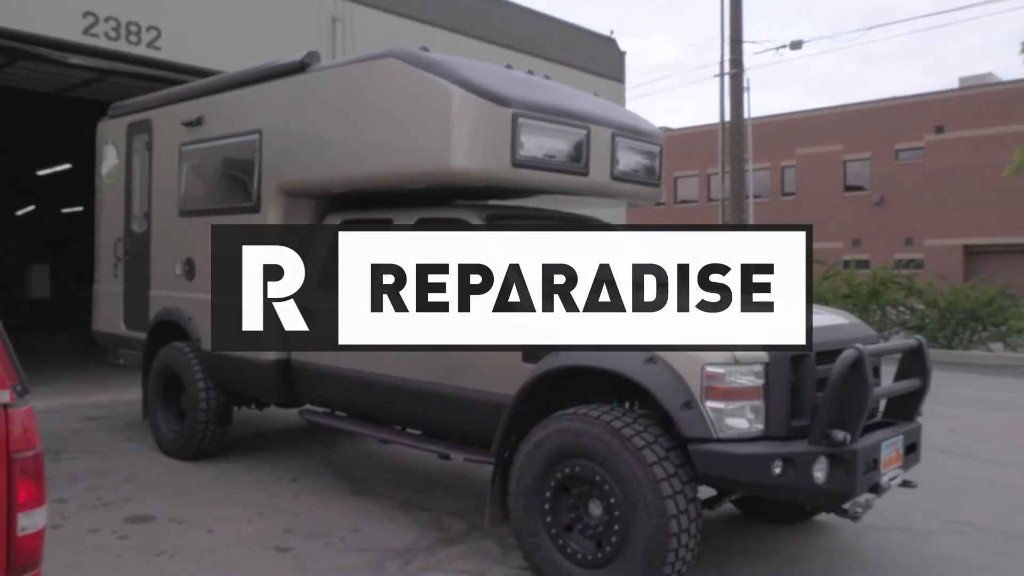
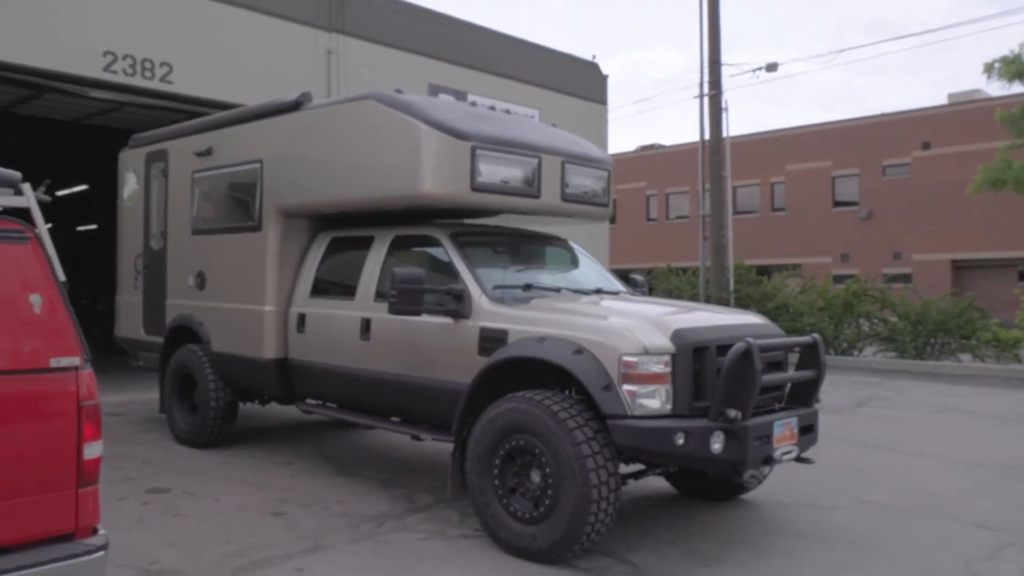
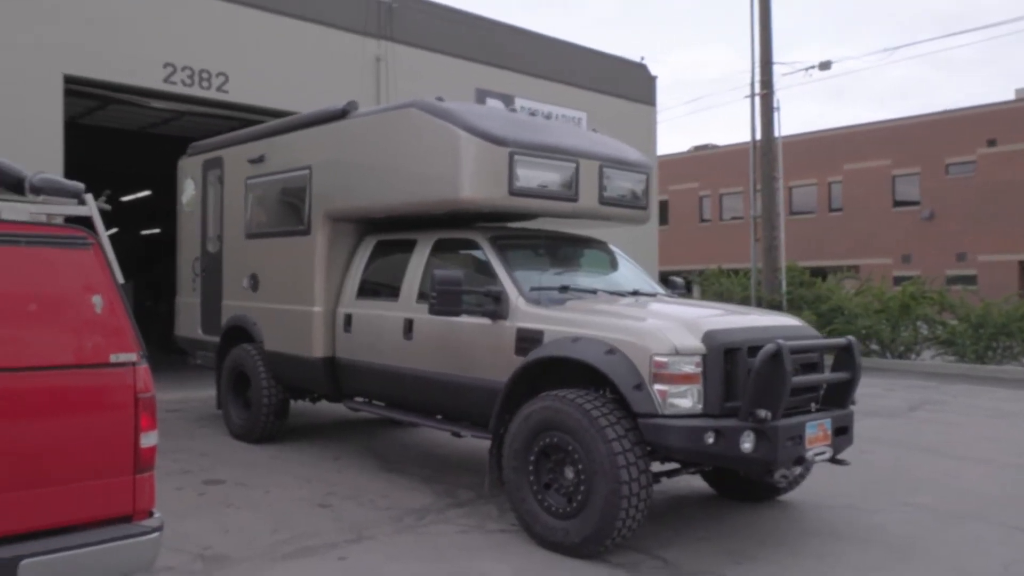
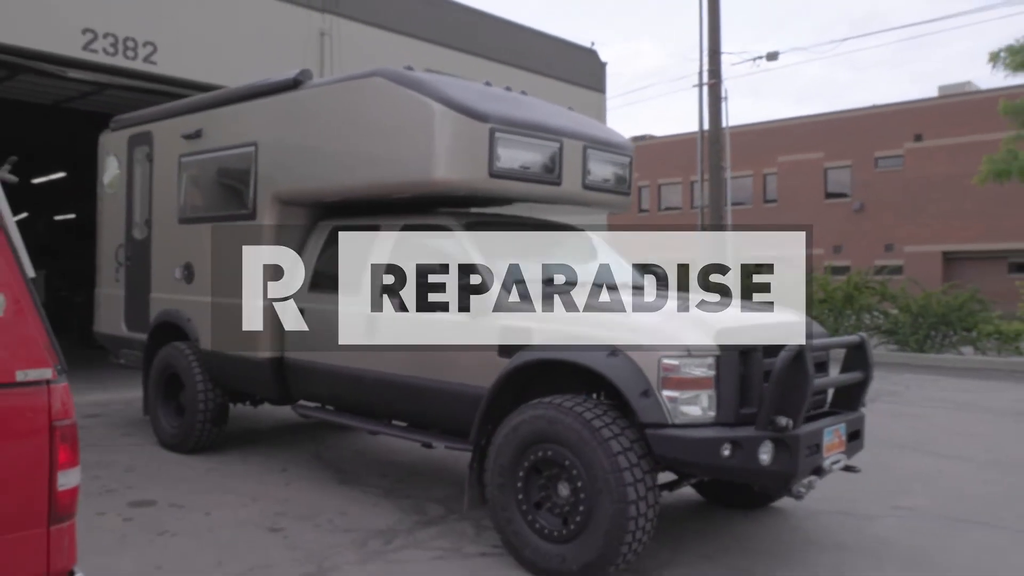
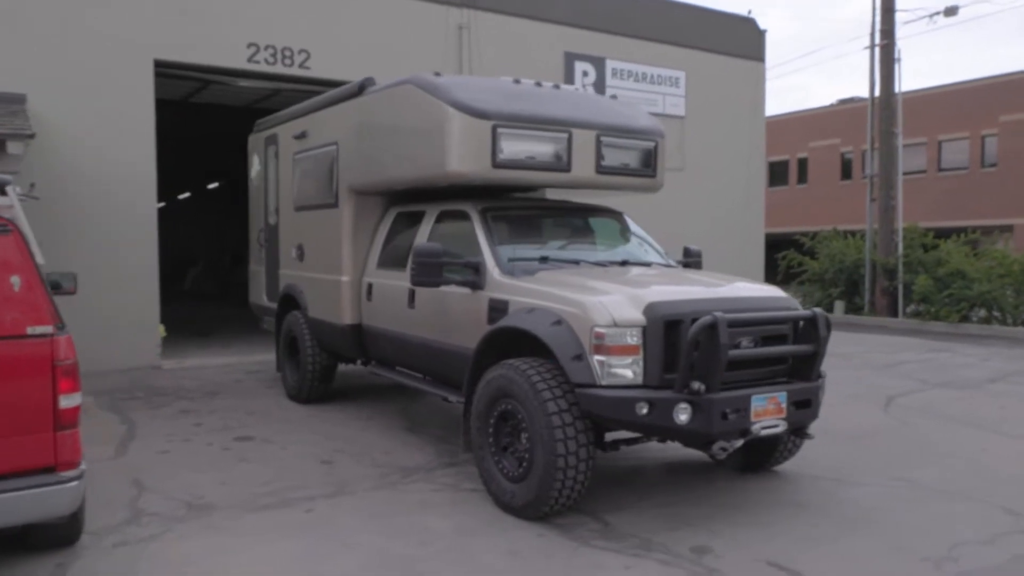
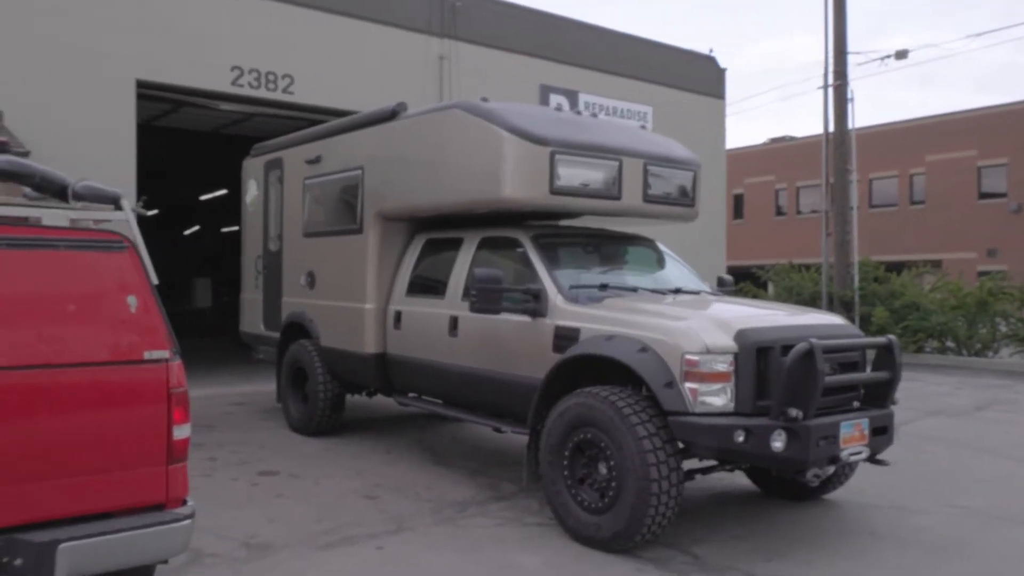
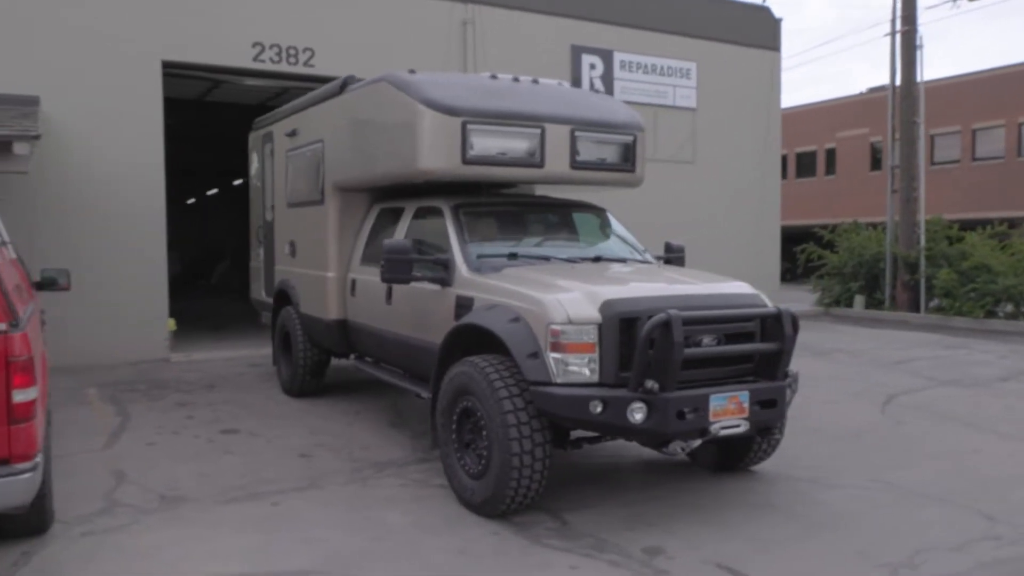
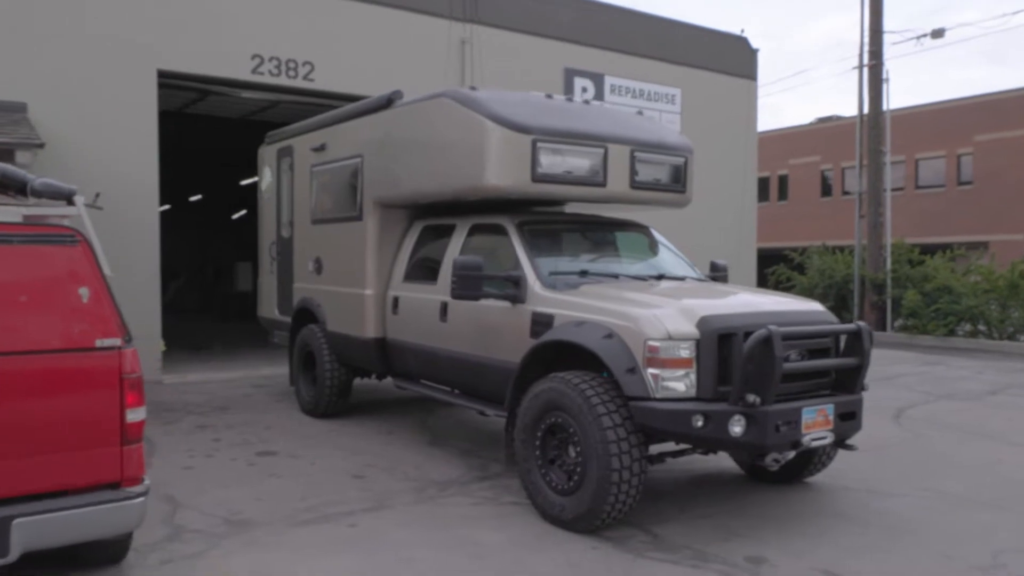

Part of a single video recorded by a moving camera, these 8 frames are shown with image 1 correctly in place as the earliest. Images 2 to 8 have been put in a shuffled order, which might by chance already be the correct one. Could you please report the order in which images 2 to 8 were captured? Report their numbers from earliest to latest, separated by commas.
4, 2, 3, 6, 8, 5, 7
